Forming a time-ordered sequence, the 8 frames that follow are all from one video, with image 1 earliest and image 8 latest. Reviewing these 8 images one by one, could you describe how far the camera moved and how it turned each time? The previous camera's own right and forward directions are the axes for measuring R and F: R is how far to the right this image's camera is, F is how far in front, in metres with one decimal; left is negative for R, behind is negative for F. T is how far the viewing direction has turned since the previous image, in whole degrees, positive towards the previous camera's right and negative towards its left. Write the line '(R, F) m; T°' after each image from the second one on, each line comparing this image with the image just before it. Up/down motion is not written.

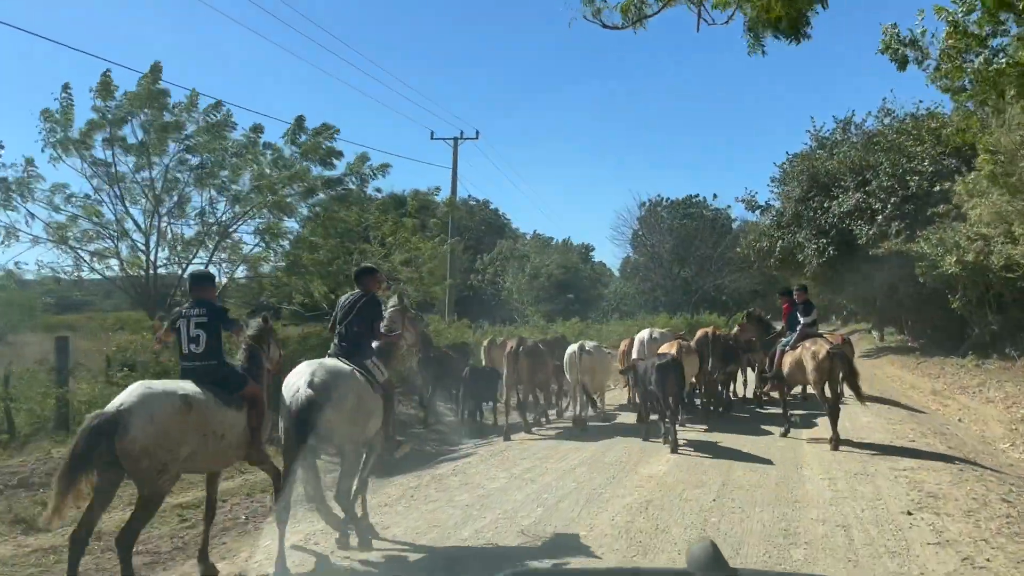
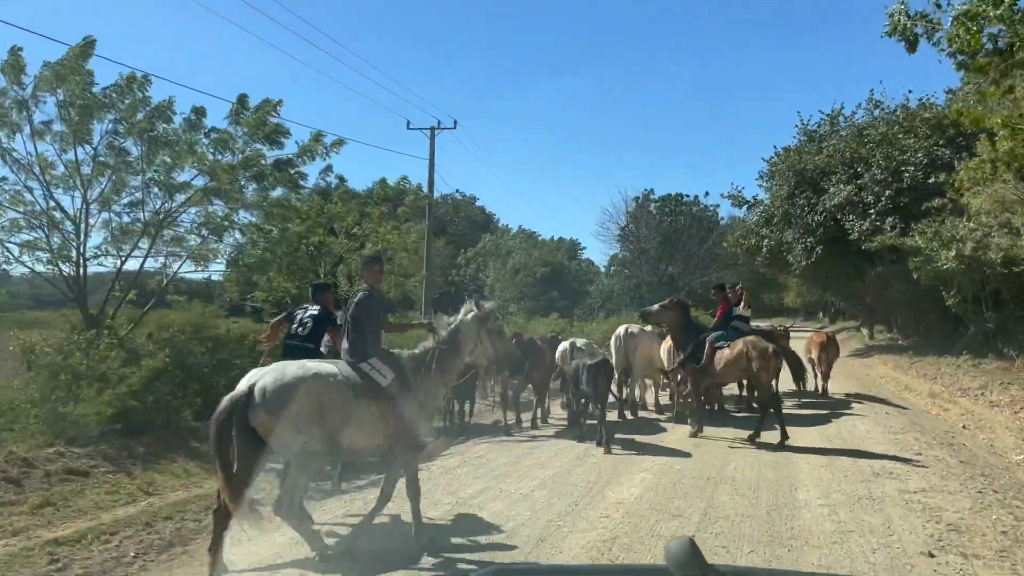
(+0.3, +1.1) m; +1°
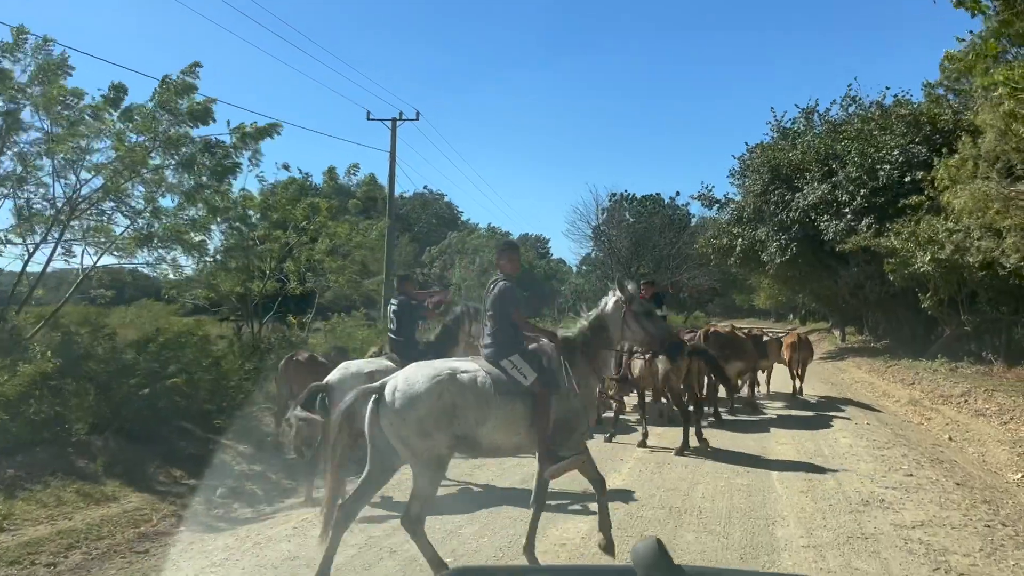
(+0.3, +1.1) m; +2°
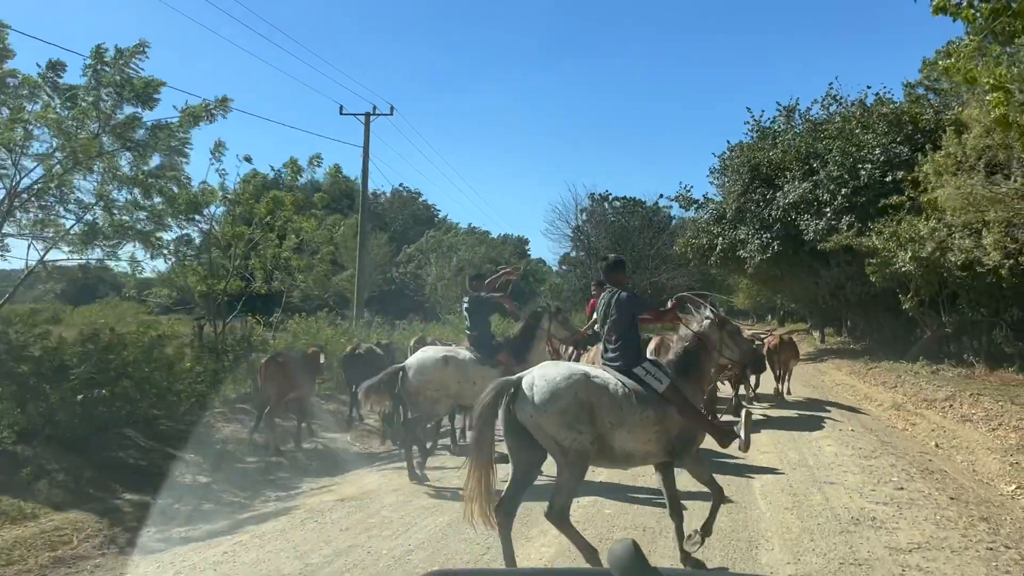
(+0.1, +0.6) m; +1°
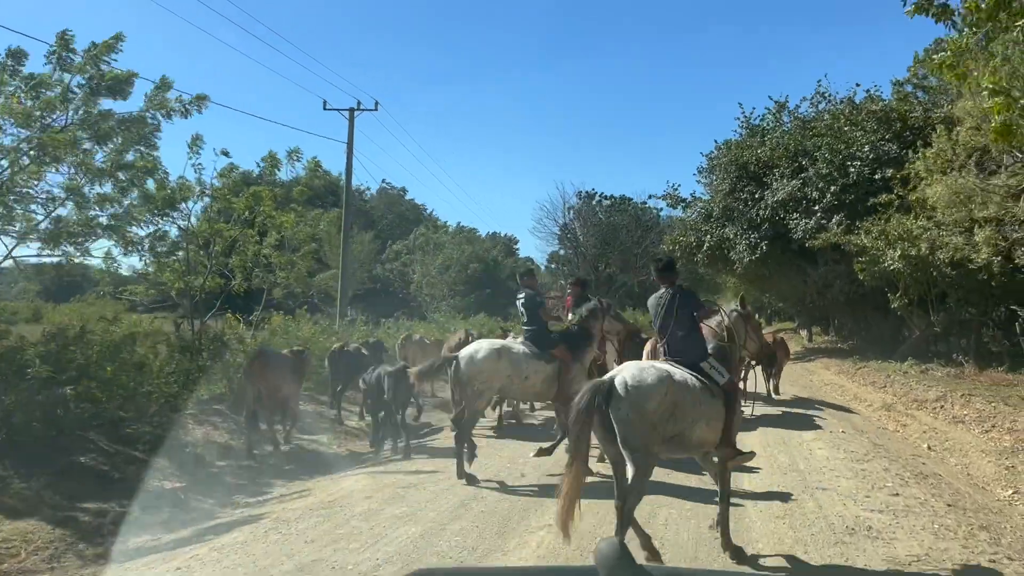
(+0.1, +0.3) m; +1°
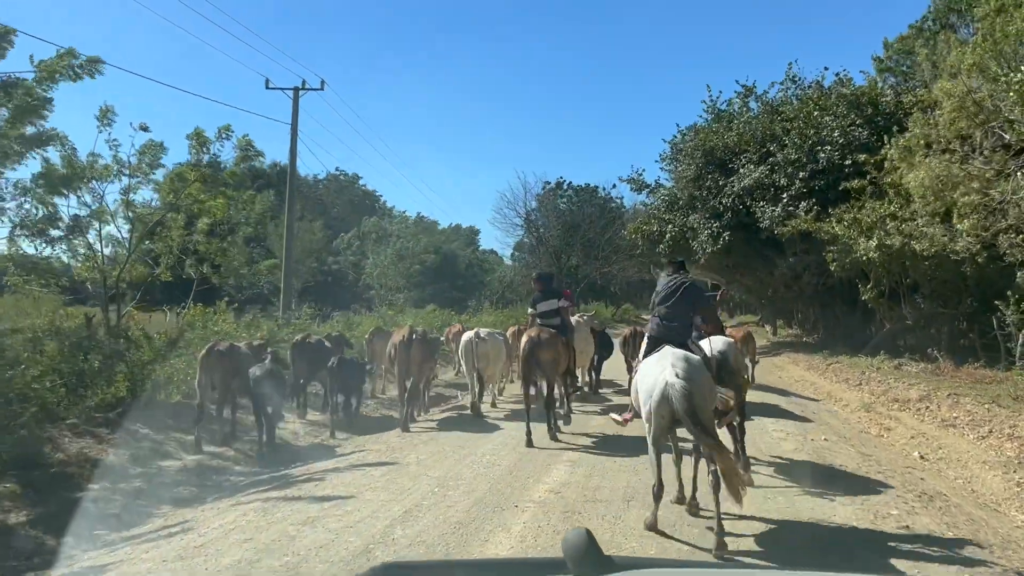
(+0.3, +1.4) m; +2°
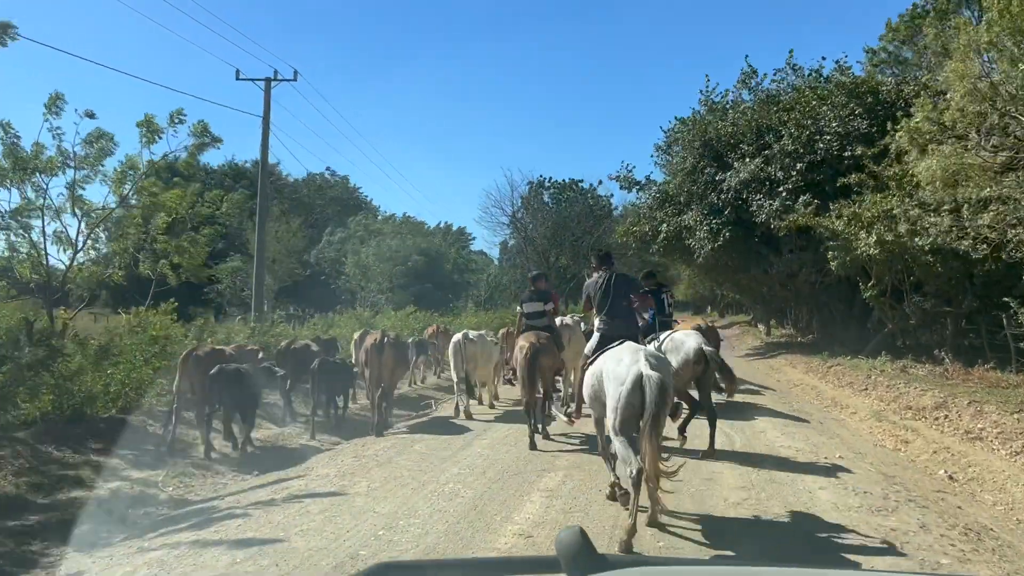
(+0.2, +1.2) m; +1°
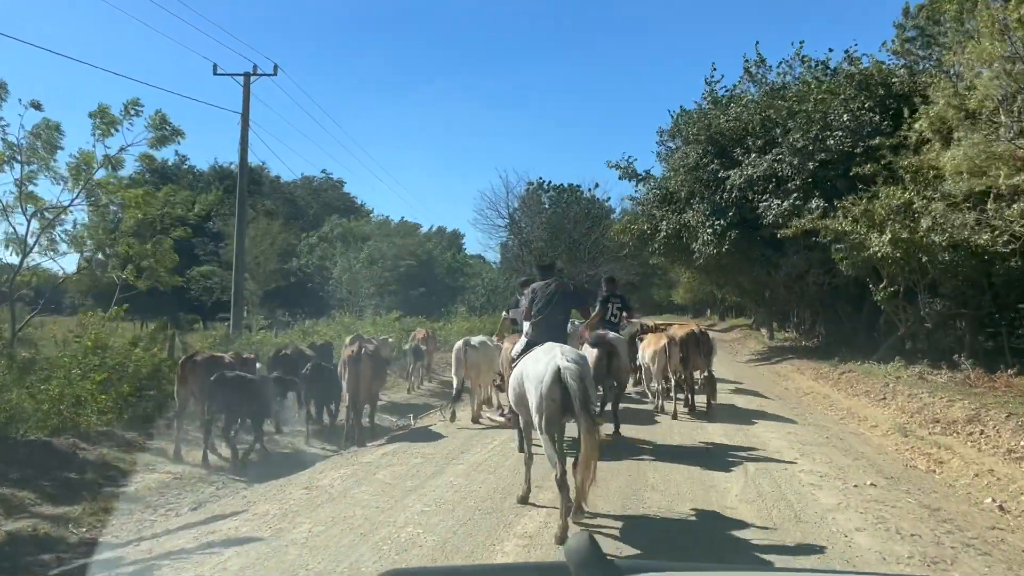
(+0.2, +1.2) m; 0°
